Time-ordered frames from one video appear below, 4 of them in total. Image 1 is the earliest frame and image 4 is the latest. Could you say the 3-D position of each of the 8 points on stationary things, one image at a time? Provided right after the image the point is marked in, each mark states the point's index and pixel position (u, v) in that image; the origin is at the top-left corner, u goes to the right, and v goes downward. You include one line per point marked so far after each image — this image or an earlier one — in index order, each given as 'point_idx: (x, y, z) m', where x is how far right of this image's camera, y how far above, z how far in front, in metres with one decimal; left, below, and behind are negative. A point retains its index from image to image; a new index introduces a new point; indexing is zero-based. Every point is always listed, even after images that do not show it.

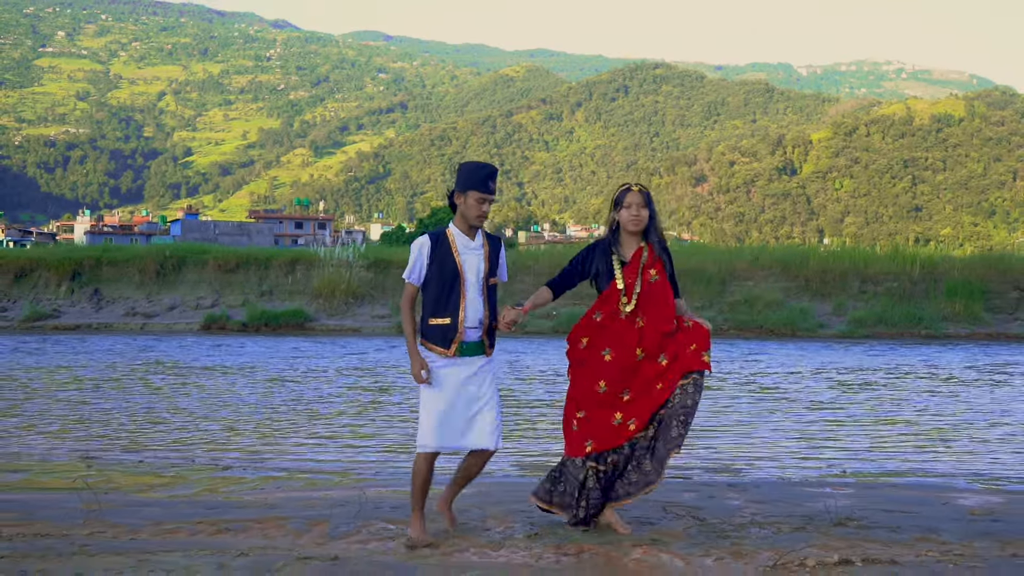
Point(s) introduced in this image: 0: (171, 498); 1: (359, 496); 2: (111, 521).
0: (-1.8, -1.1, +6.0) m
1: (-0.8, -1.1, +6.0) m
2: (-1.8, -1.0, +5.1) m
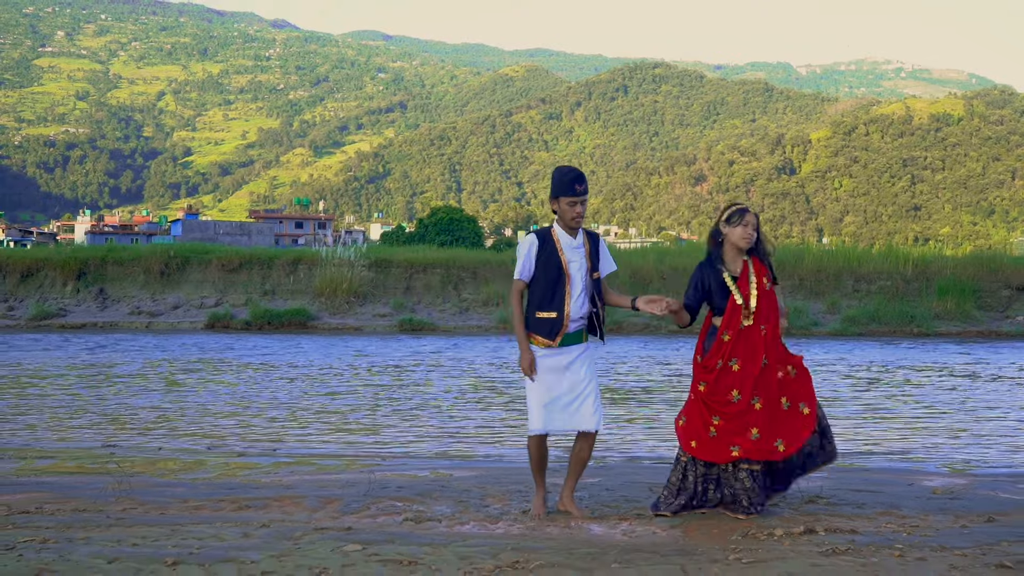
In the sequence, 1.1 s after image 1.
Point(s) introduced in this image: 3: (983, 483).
0: (-1.8, -1.1, +6.4) m
1: (-0.8, -1.1, +6.4) m
2: (-1.8, -1.0, +5.6) m
3: (+2.6, -1.1, +6.3) m
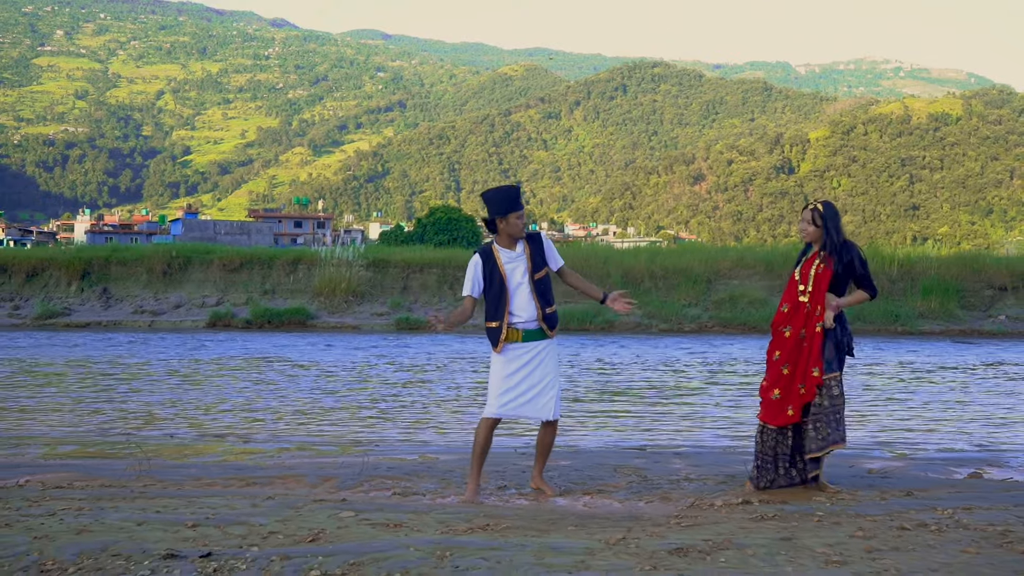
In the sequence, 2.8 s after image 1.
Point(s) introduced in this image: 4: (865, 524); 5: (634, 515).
0: (-1.9, -1.1, +7.1) m
1: (-0.9, -1.1, +7.1) m
2: (-1.9, -1.0, +6.2) m
3: (+2.5, -1.1, +7.0) m
4: (+1.5, -1.0, +4.8) m
5: (+0.5, -1.0, +5.1) m
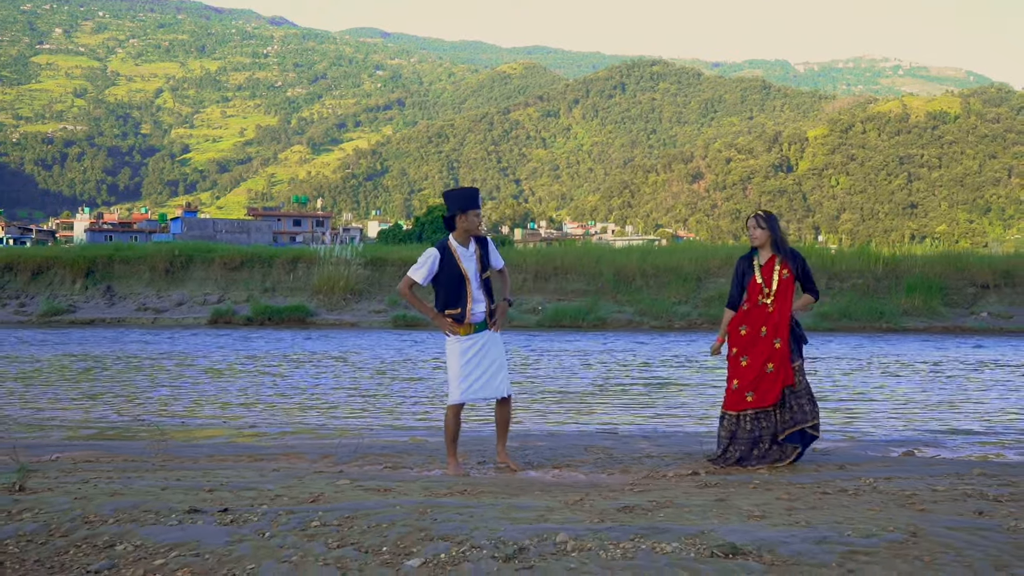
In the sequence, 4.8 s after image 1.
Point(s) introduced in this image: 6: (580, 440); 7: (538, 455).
0: (-2.0, -1.1, +7.8) m
1: (-1.1, -1.1, +7.8) m
2: (-2.0, -1.0, +7.0) m
3: (+2.3, -1.1, +7.7) m
4: (+1.4, -1.0, +5.6) m
5: (+0.4, -1.0, +5.9) m
6: (+0.5, -1.1, +7.9) m
7: (+0.2, -1.0, +7.1) m
